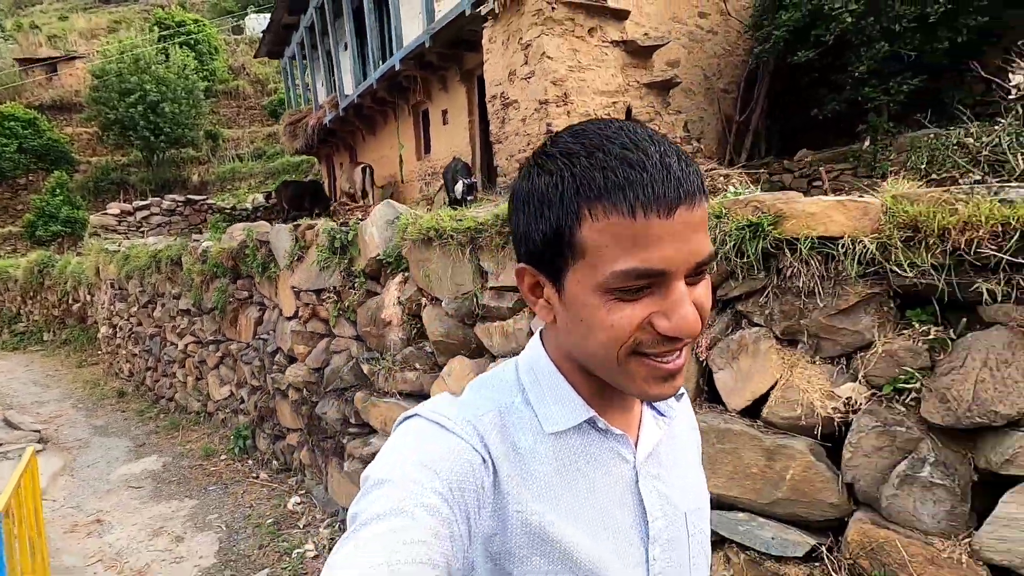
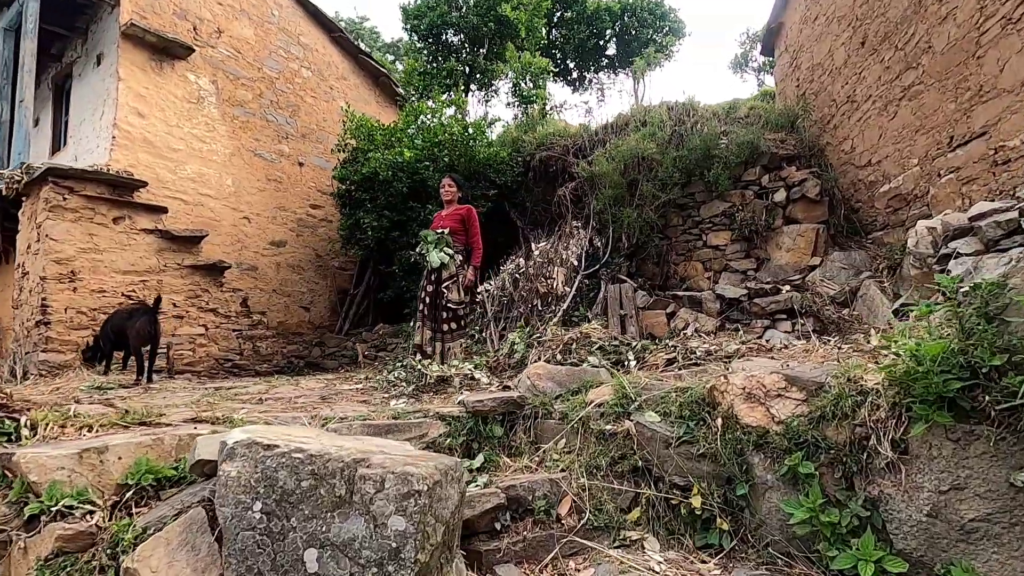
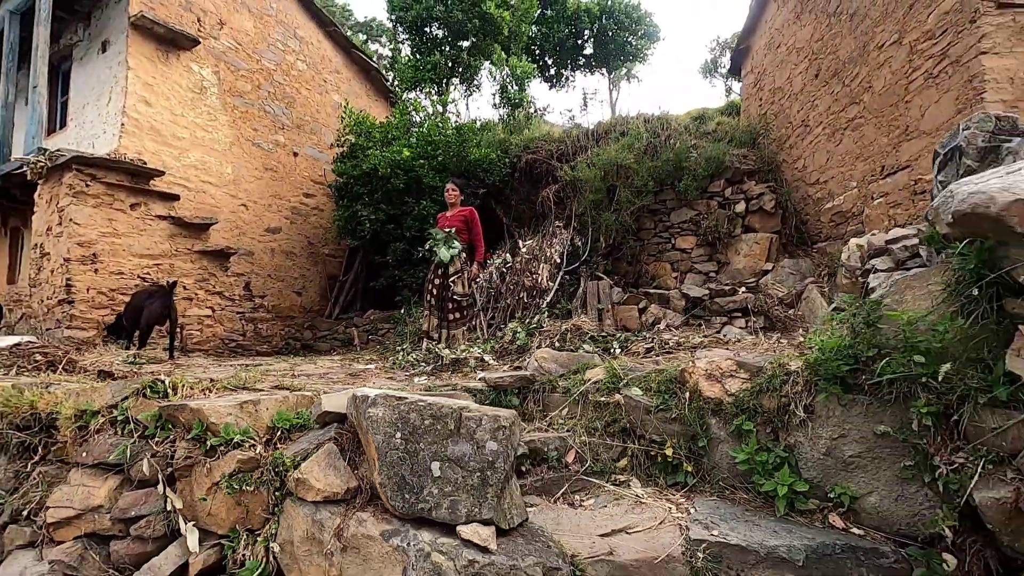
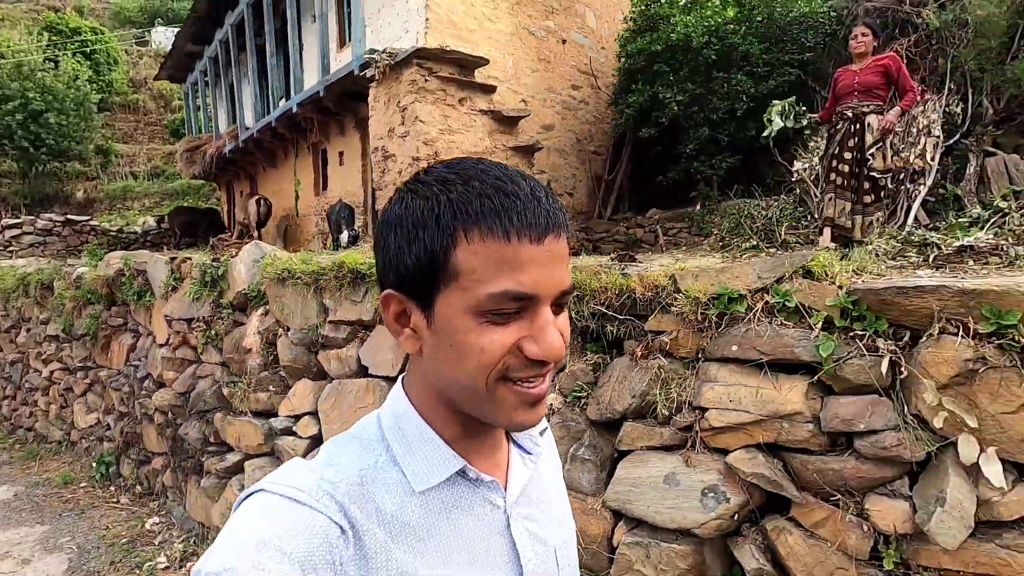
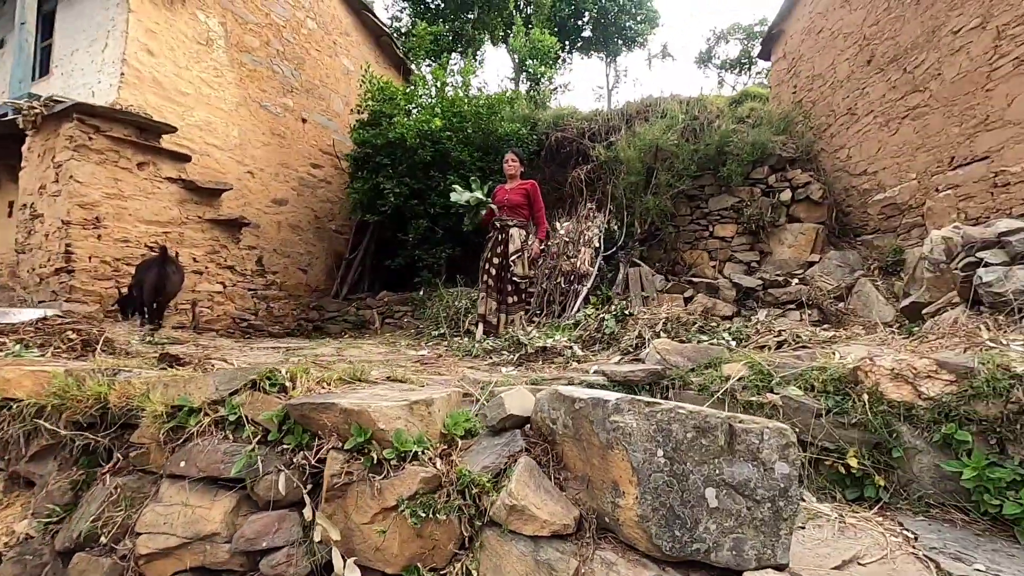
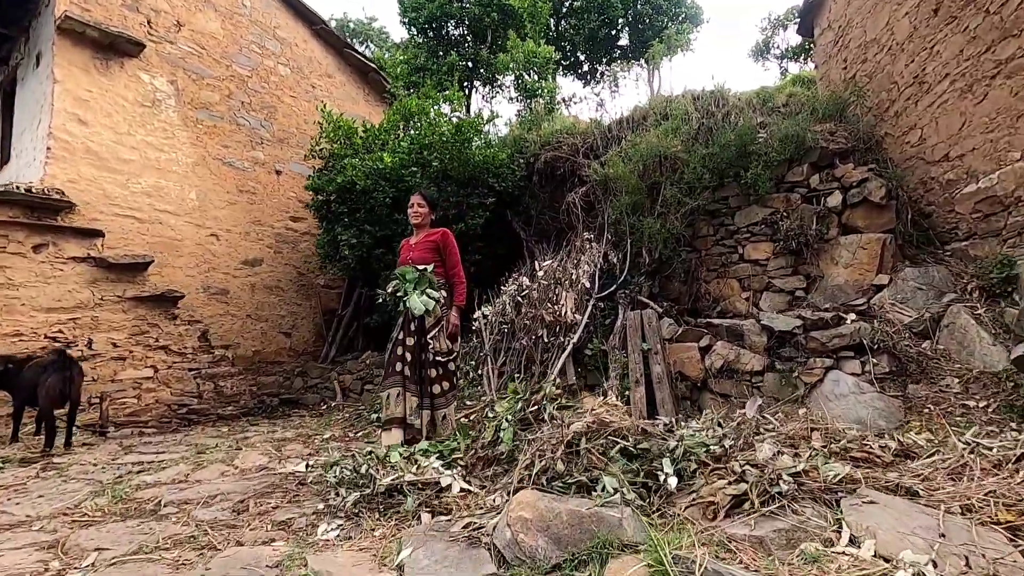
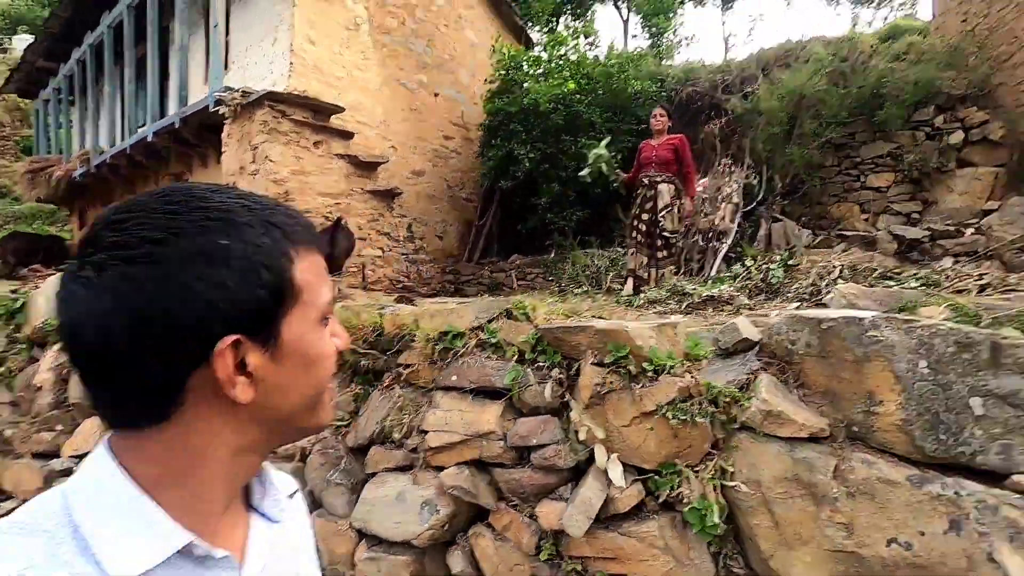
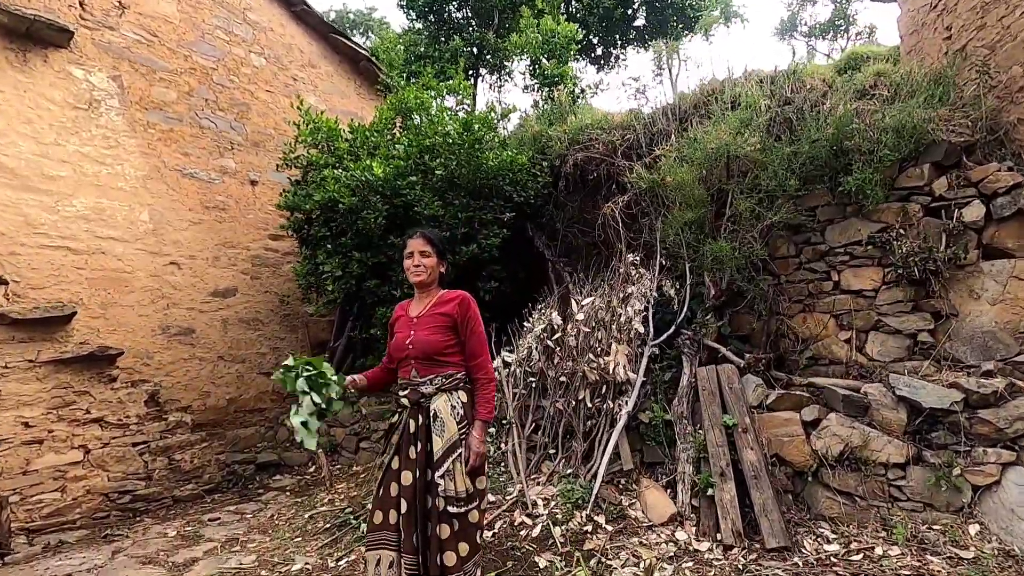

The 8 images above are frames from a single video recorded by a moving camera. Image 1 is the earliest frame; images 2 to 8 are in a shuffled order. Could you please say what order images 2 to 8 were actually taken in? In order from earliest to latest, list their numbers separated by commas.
4, 7, 5, 3, 2, 6, 8
